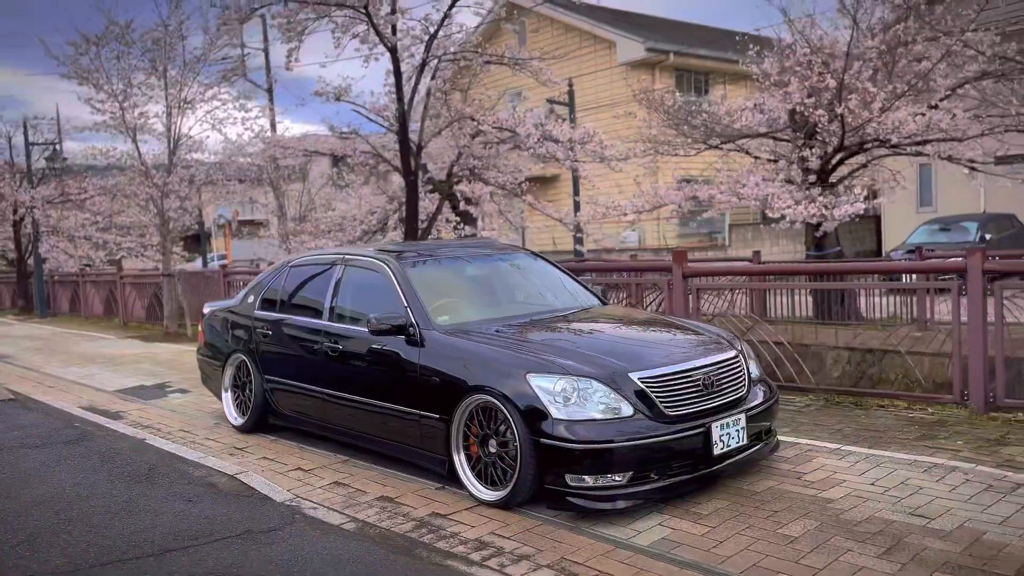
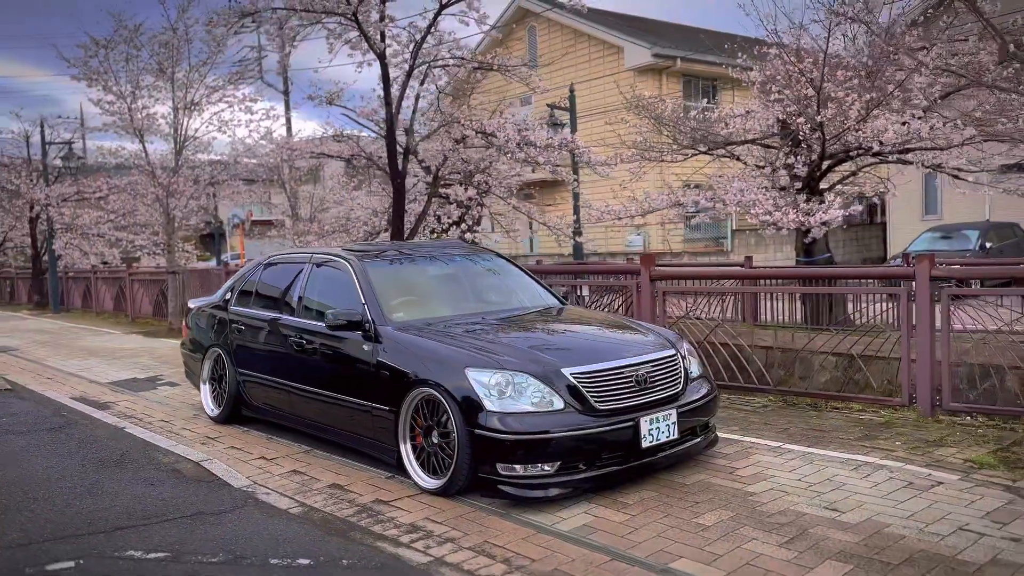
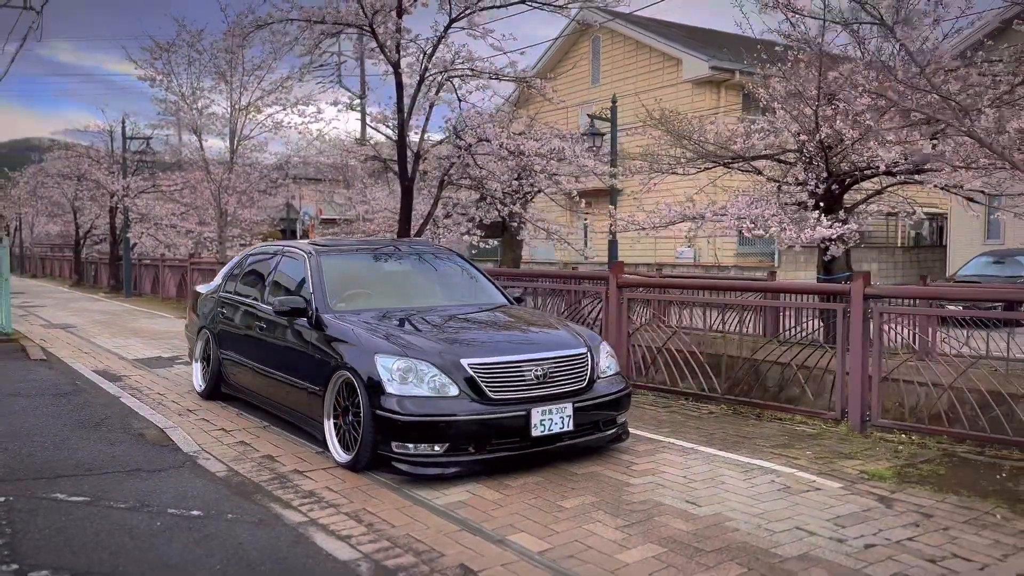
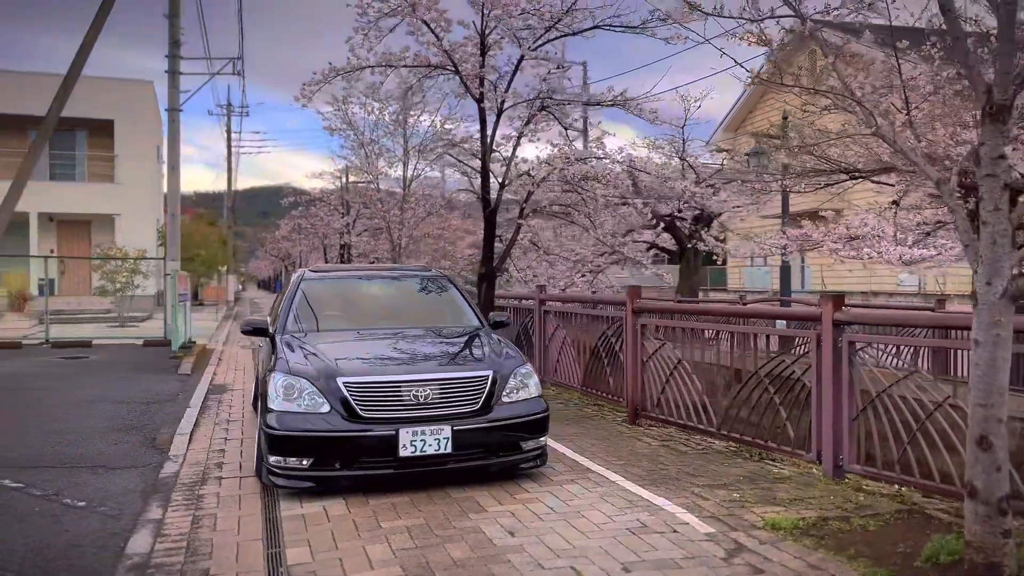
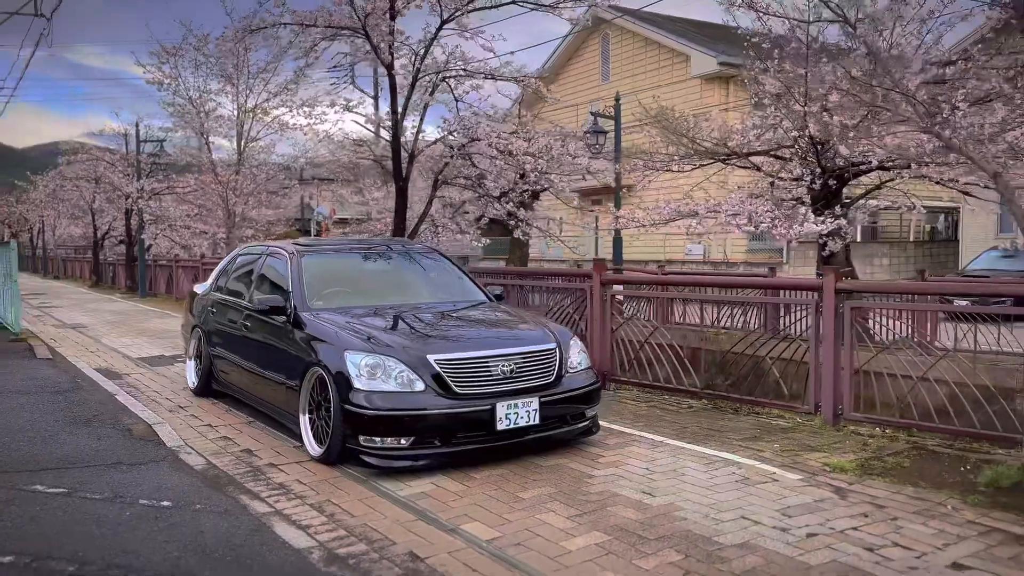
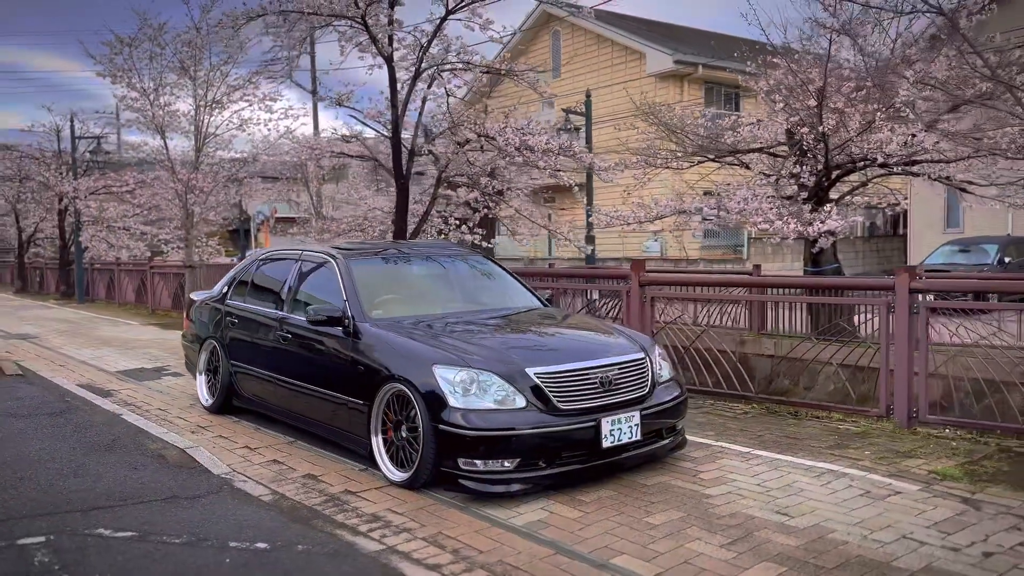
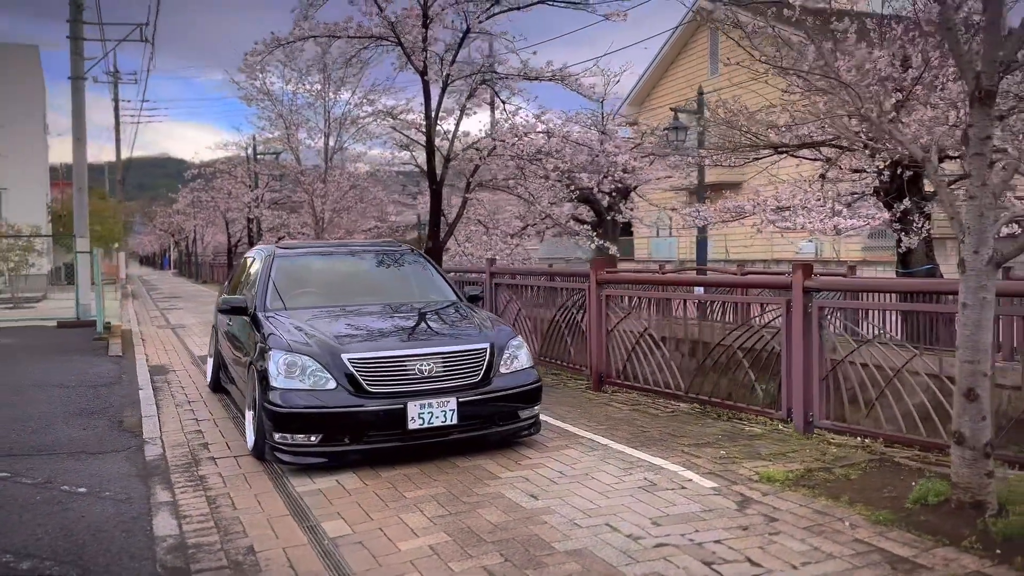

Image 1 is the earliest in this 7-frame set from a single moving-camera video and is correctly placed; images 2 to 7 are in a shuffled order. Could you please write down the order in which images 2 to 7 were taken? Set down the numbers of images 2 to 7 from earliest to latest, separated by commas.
2, 6, 3, 5, 7, 4
